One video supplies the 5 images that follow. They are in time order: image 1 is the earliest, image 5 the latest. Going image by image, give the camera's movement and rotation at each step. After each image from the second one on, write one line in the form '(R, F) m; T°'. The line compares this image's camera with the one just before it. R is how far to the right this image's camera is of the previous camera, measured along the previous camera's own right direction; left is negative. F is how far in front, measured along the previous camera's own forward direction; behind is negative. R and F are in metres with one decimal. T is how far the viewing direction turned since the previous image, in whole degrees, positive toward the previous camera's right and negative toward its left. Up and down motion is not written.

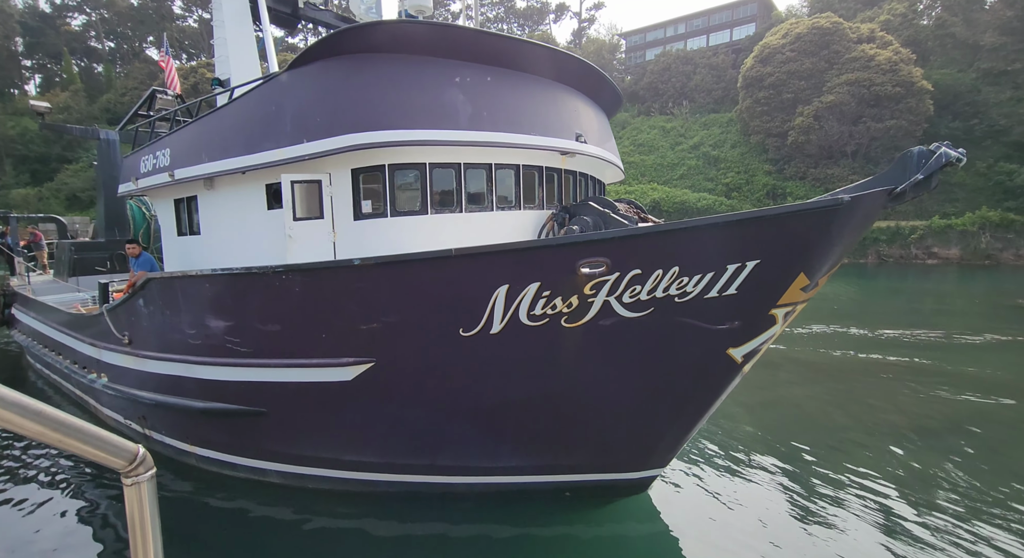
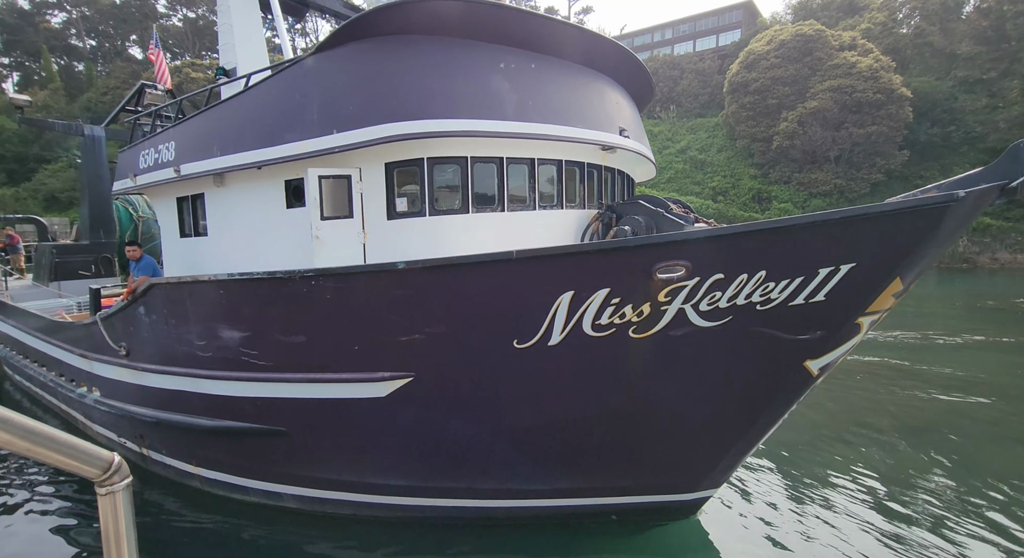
(-0.5, +0.4) m; +1°
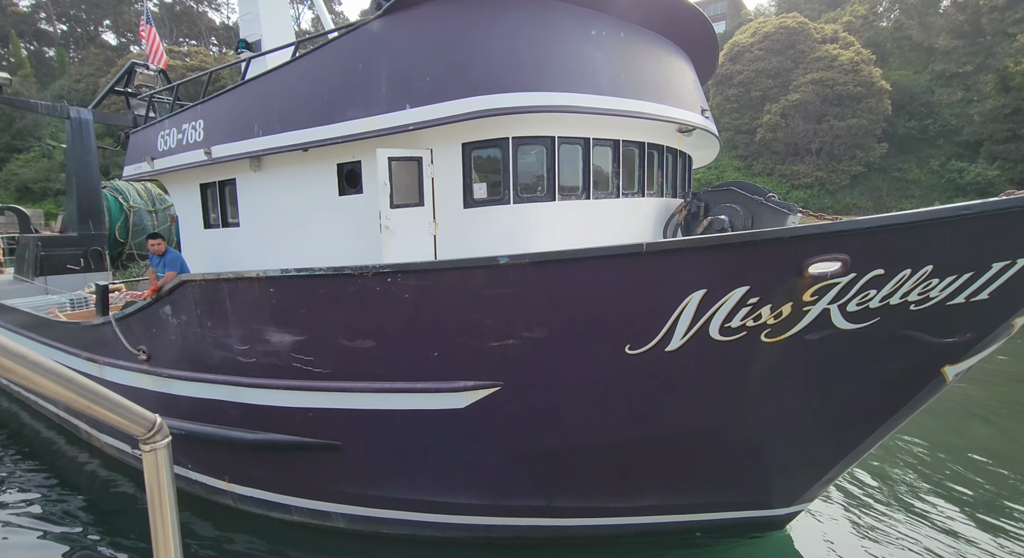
(-0.7, +0.4) m; +2°
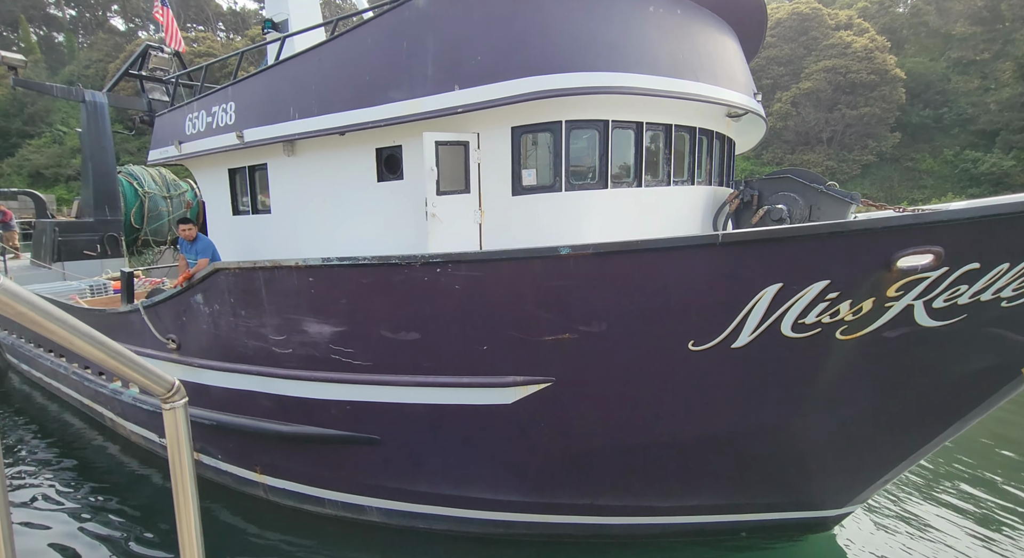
(-0.3, +0.1) m; -1°
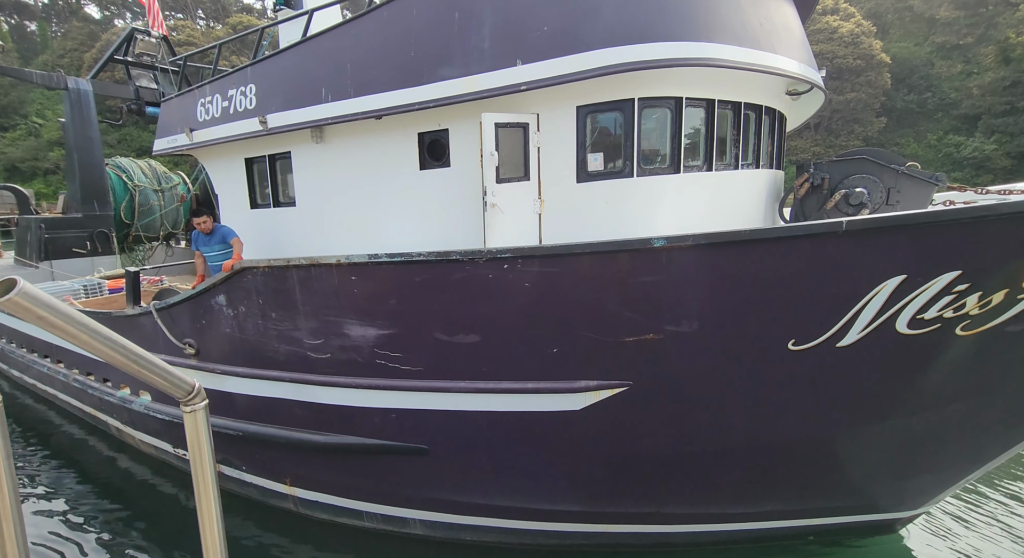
(-0.4, +0.3) m; +1°
